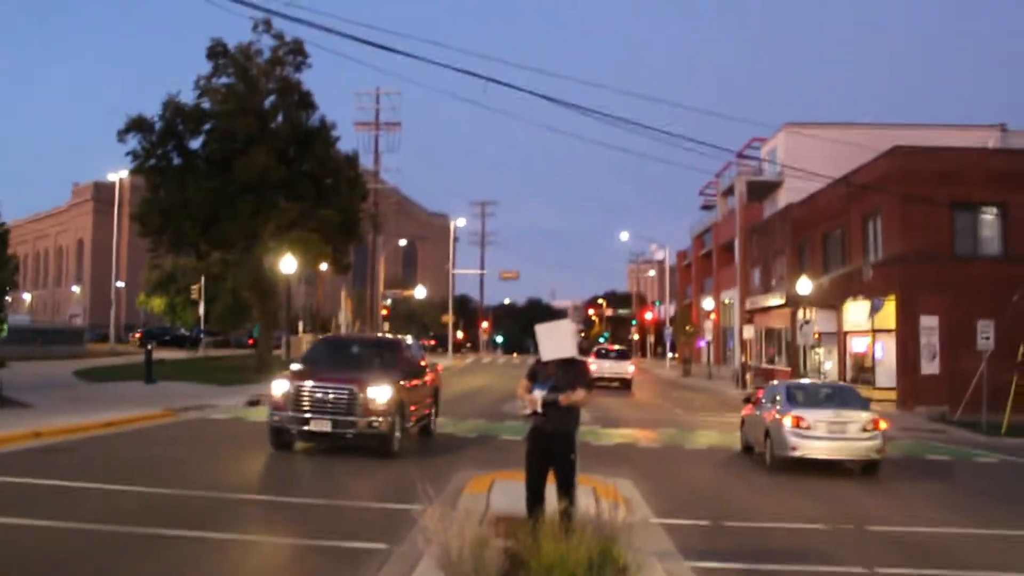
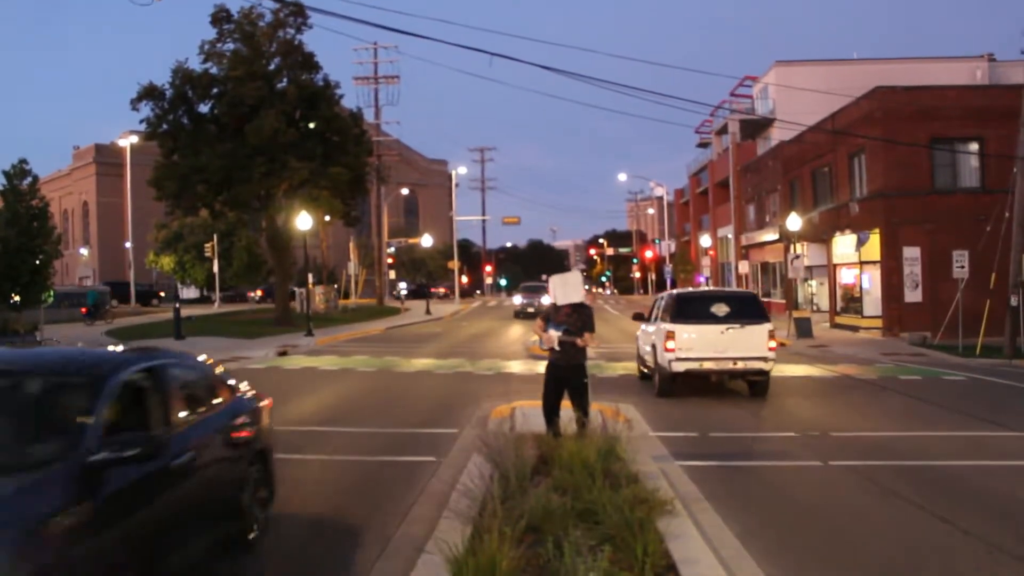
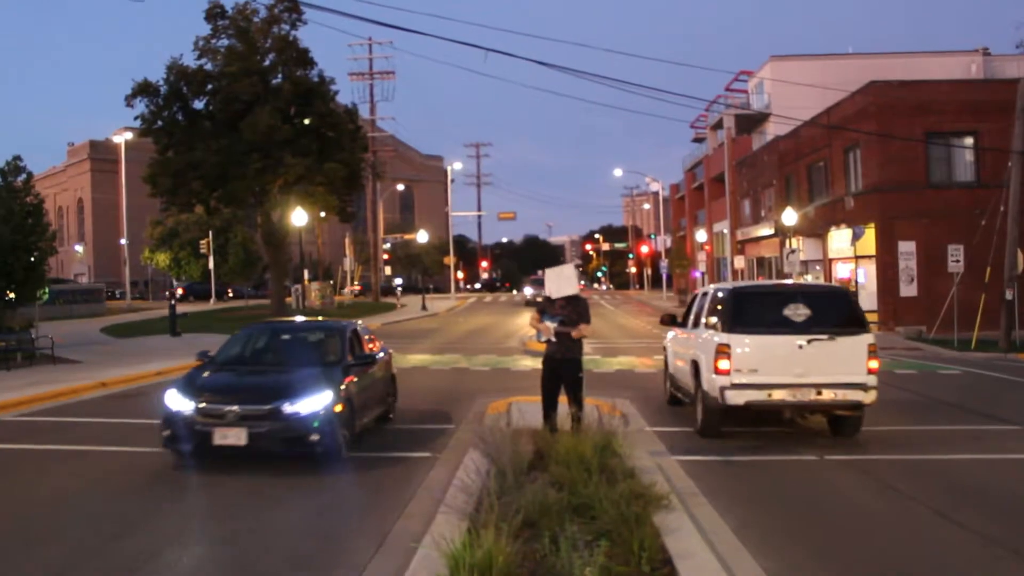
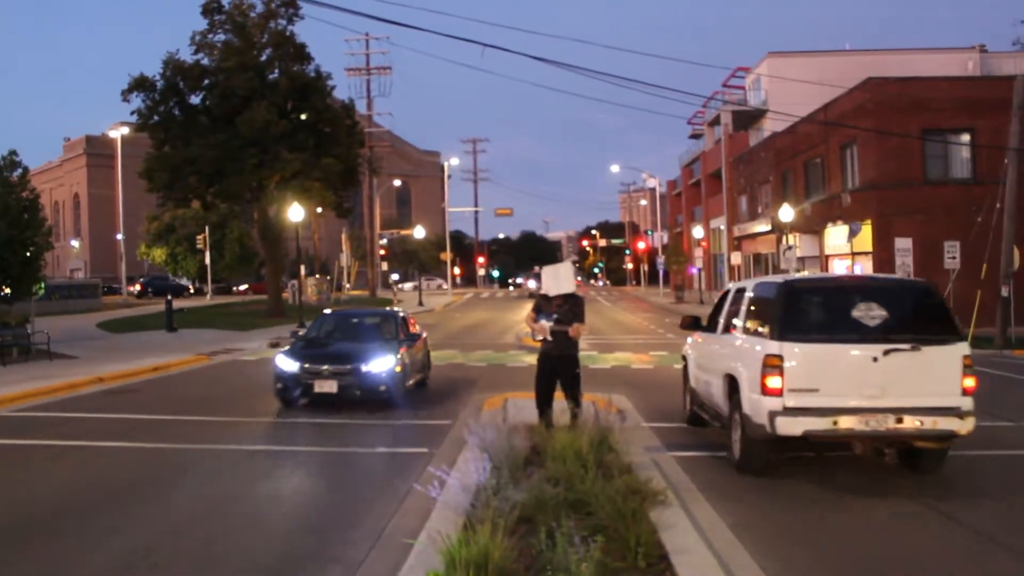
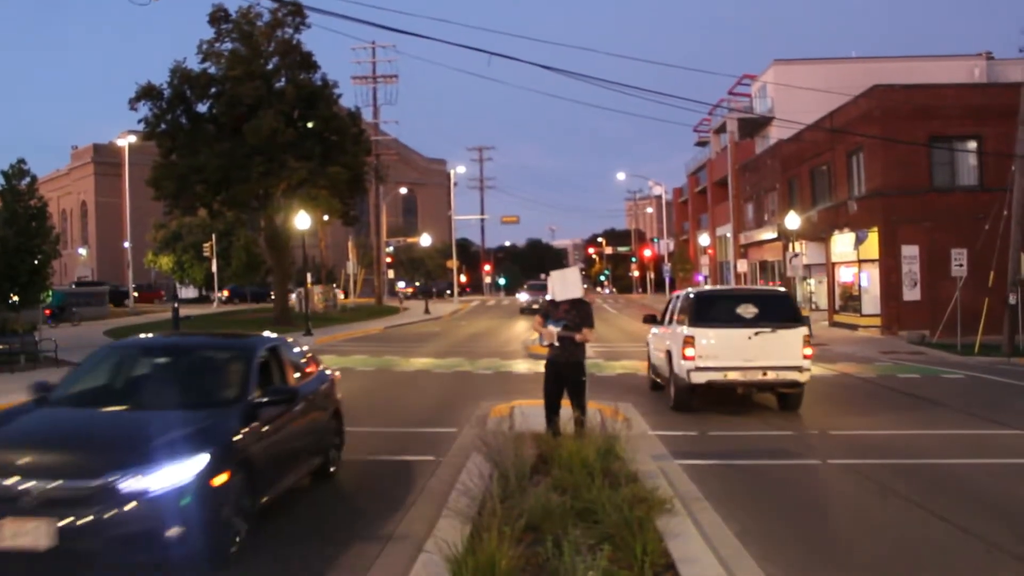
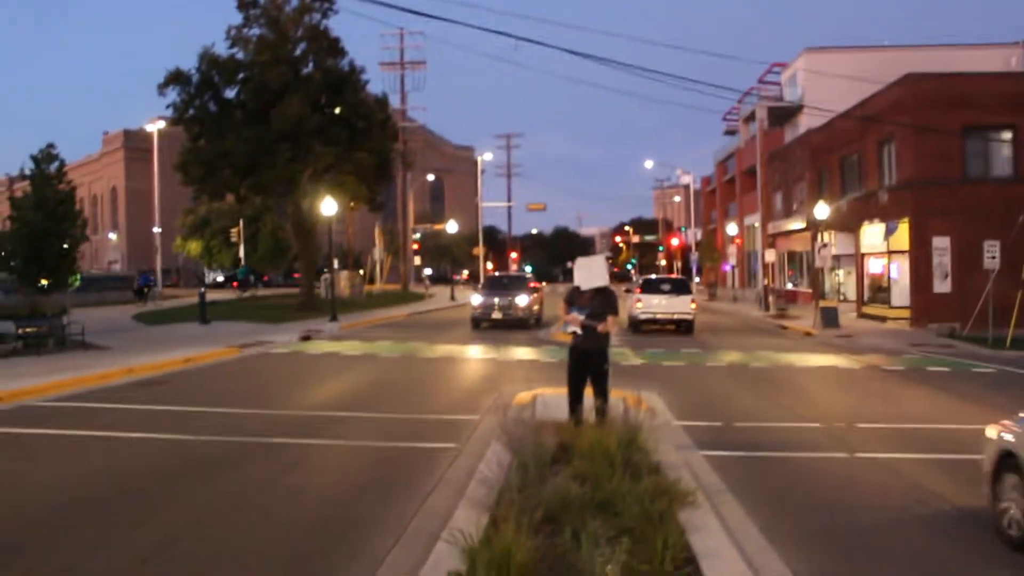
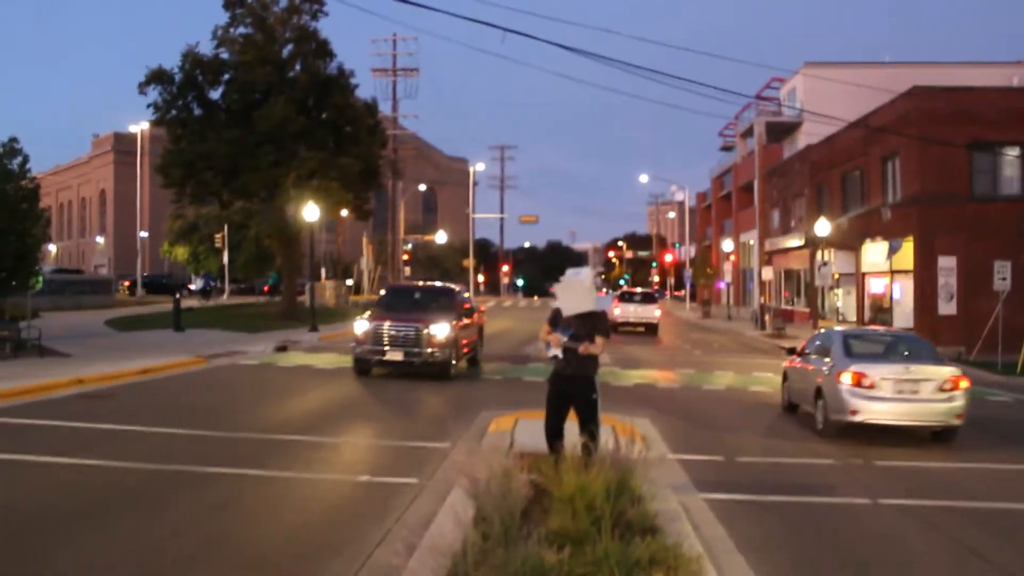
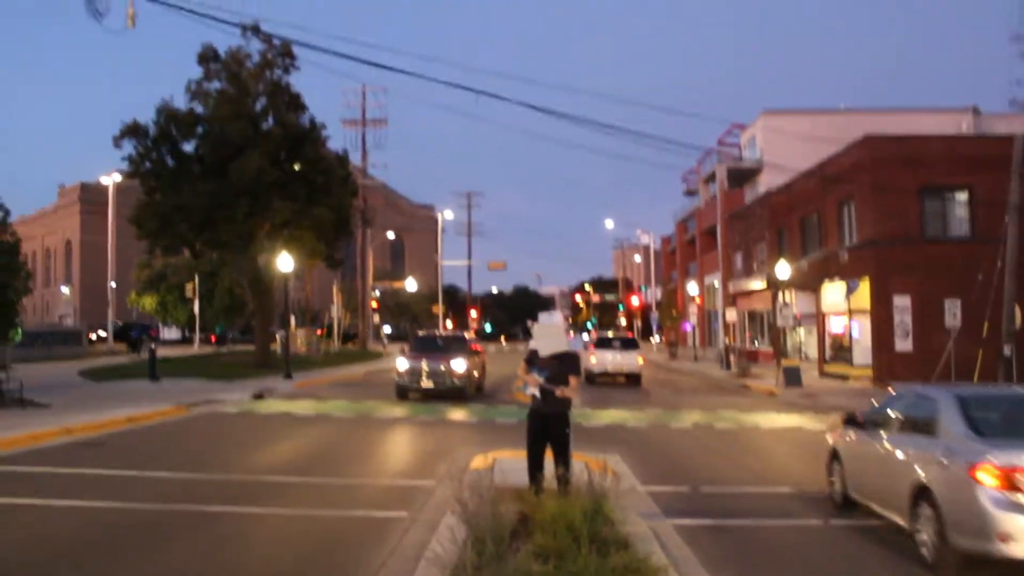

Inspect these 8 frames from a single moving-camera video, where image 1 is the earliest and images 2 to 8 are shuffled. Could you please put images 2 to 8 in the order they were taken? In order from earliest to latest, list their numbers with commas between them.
7, 8, 6, 2, 5, 3, 4
